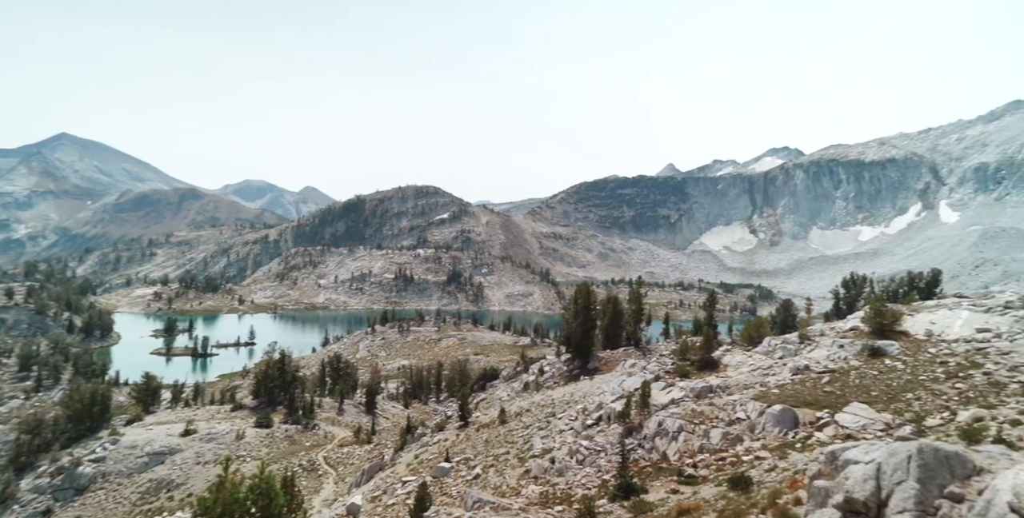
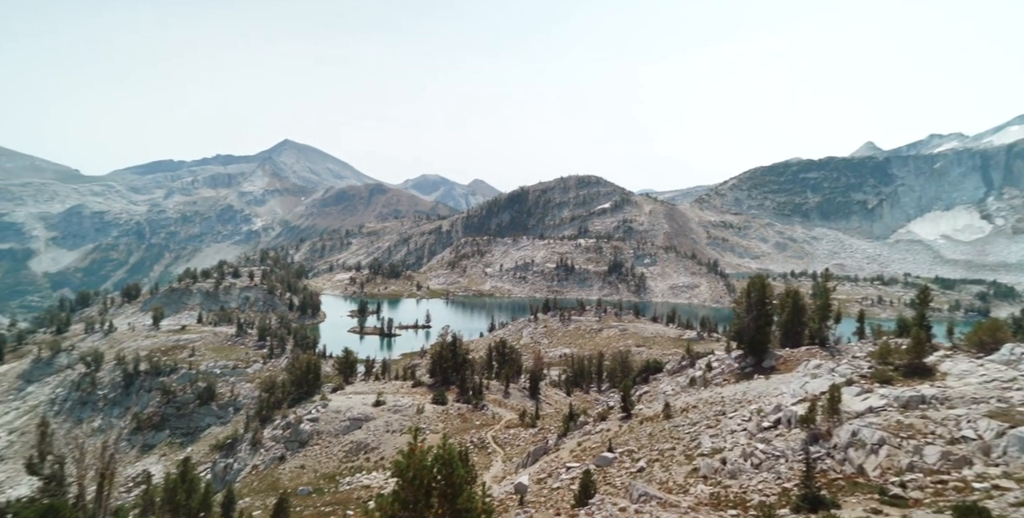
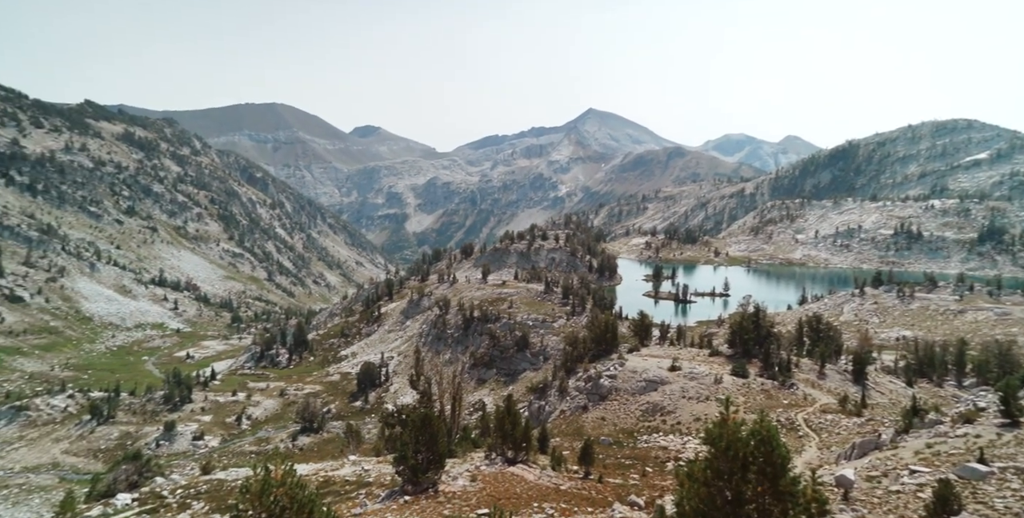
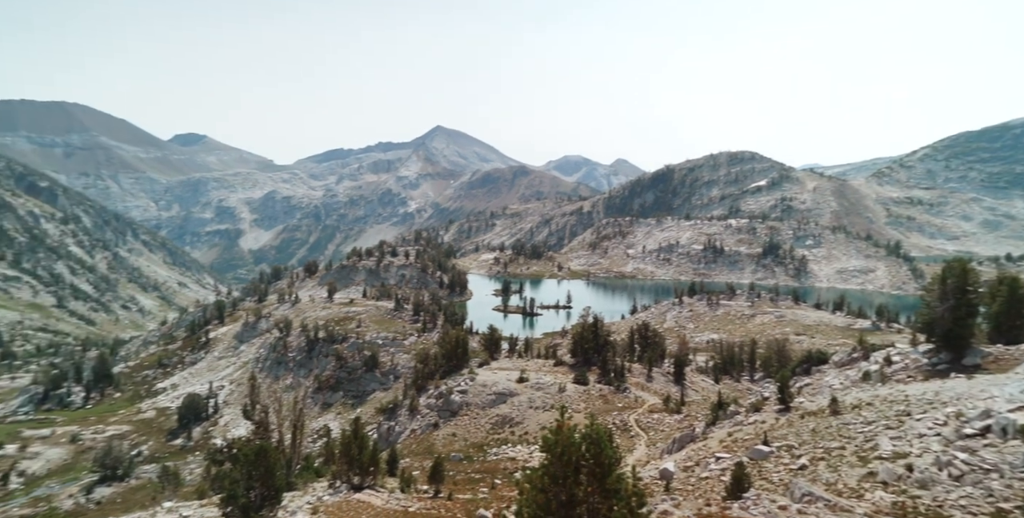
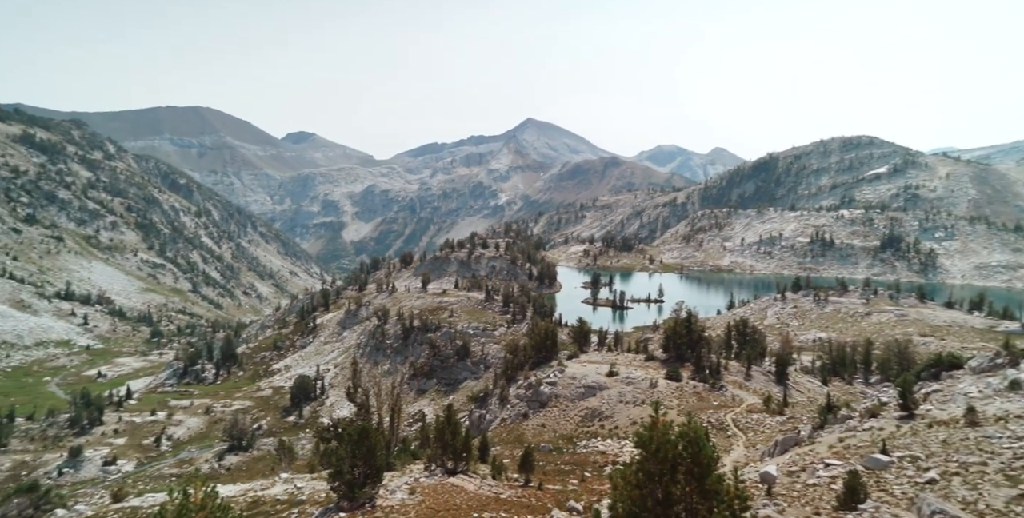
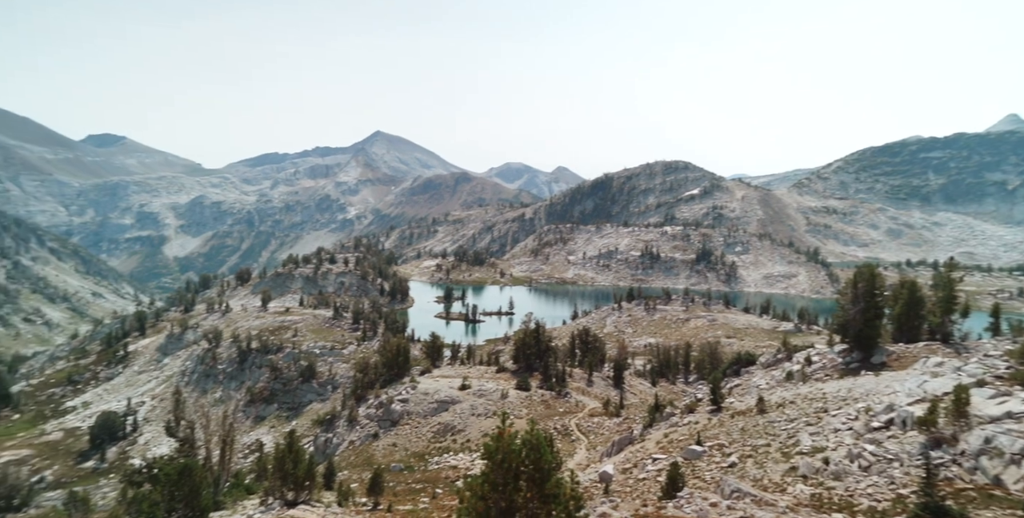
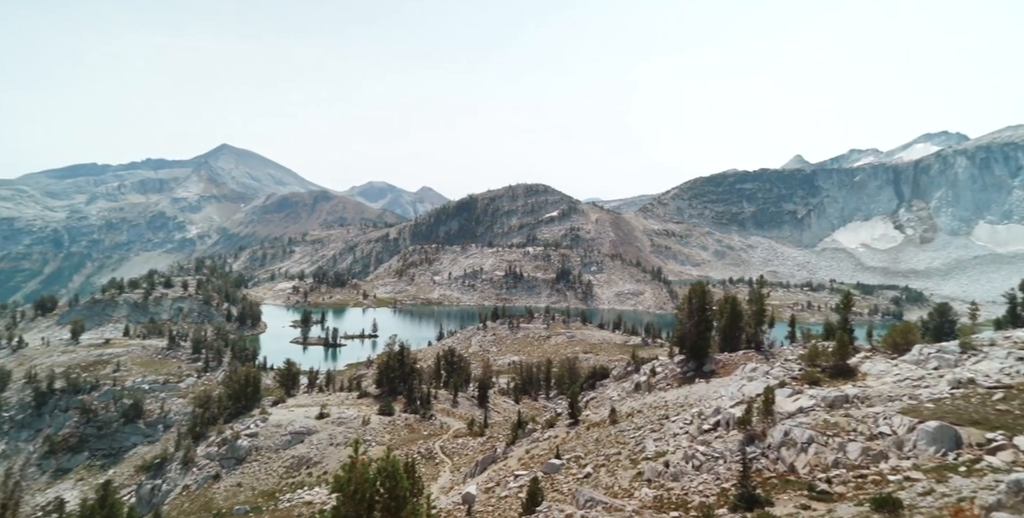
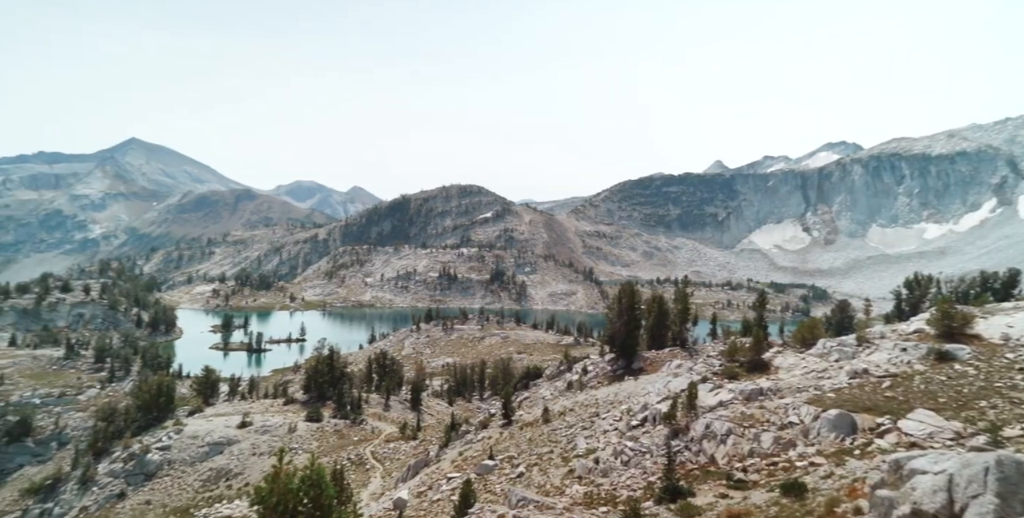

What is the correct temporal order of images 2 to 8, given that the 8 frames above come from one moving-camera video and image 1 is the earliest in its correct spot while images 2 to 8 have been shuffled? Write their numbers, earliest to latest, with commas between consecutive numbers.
8, 7, 2, 6, 4, 5, 3
